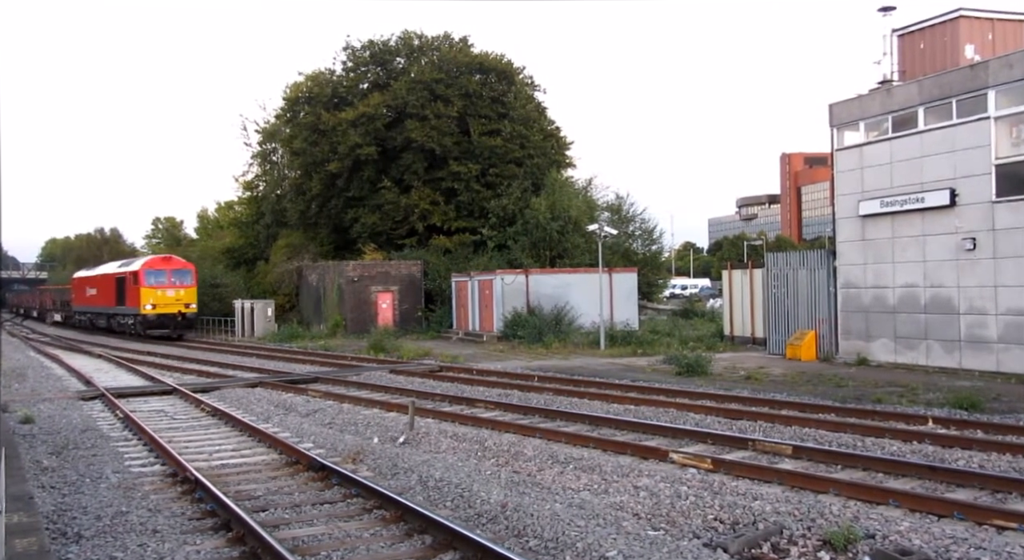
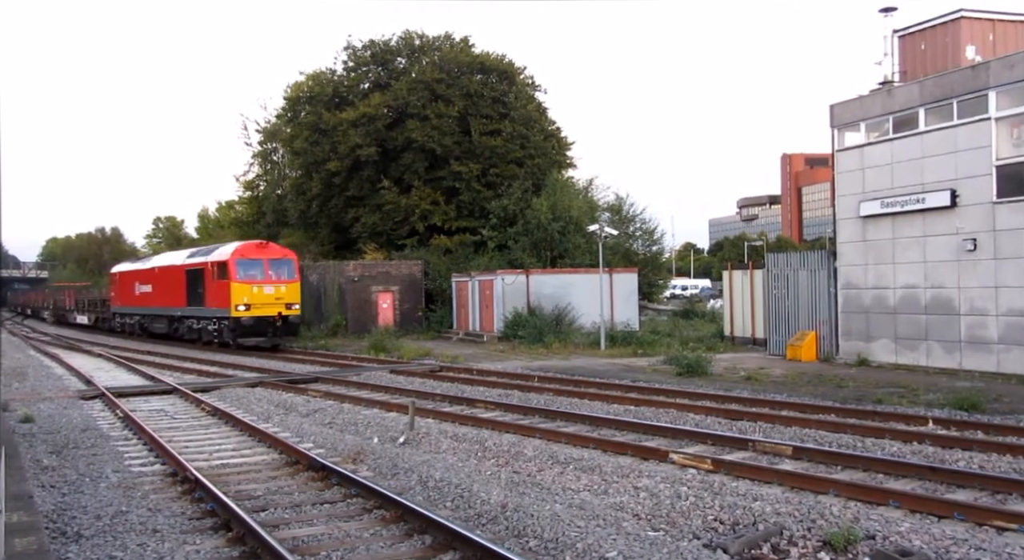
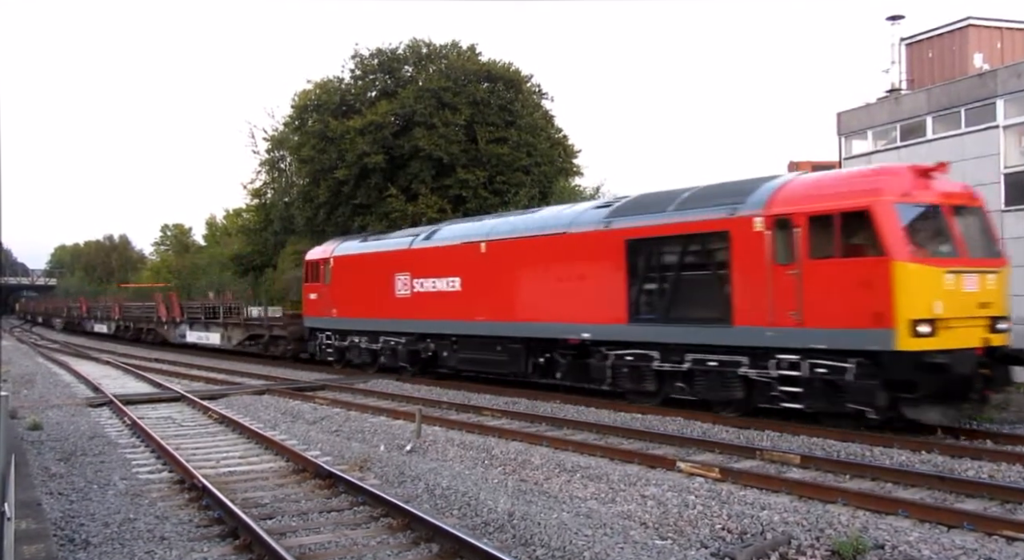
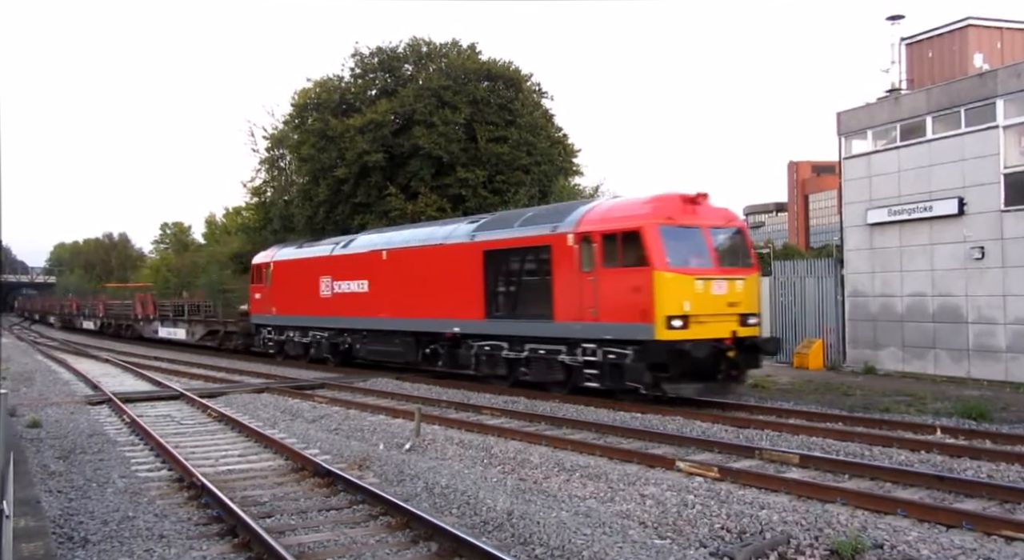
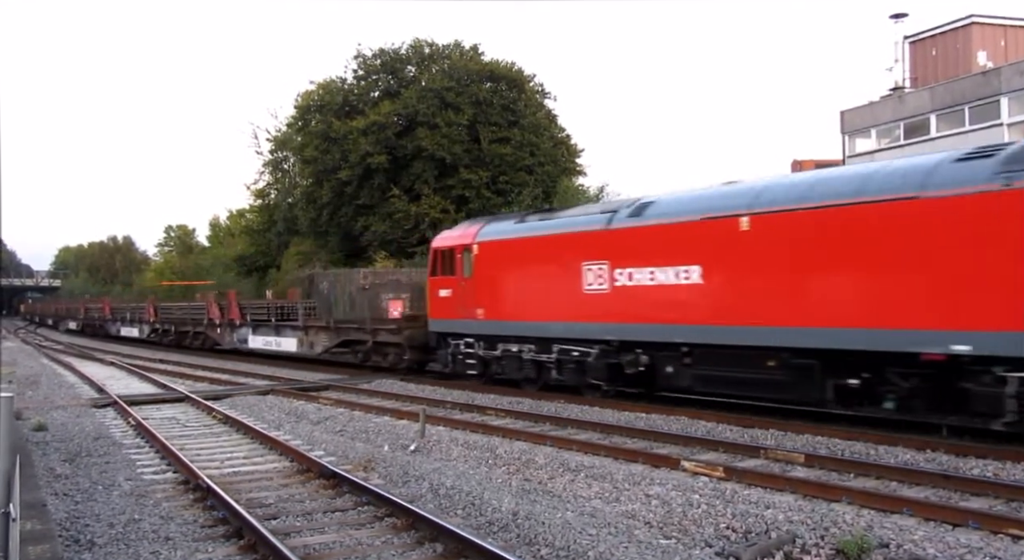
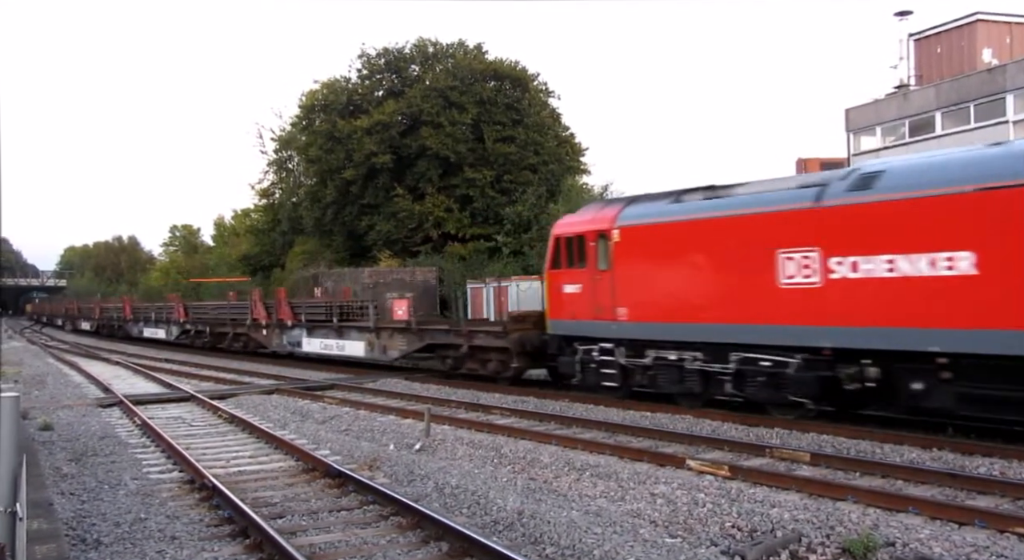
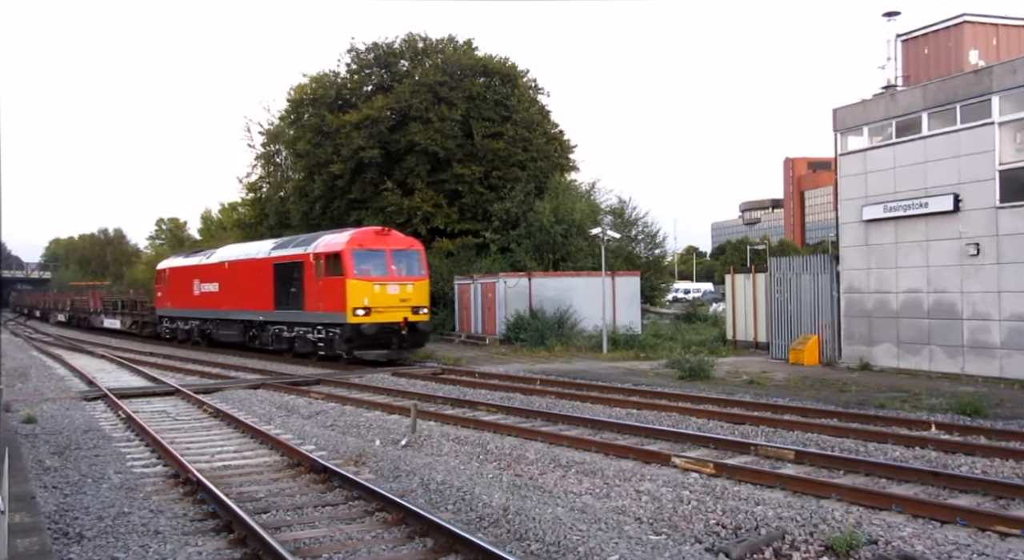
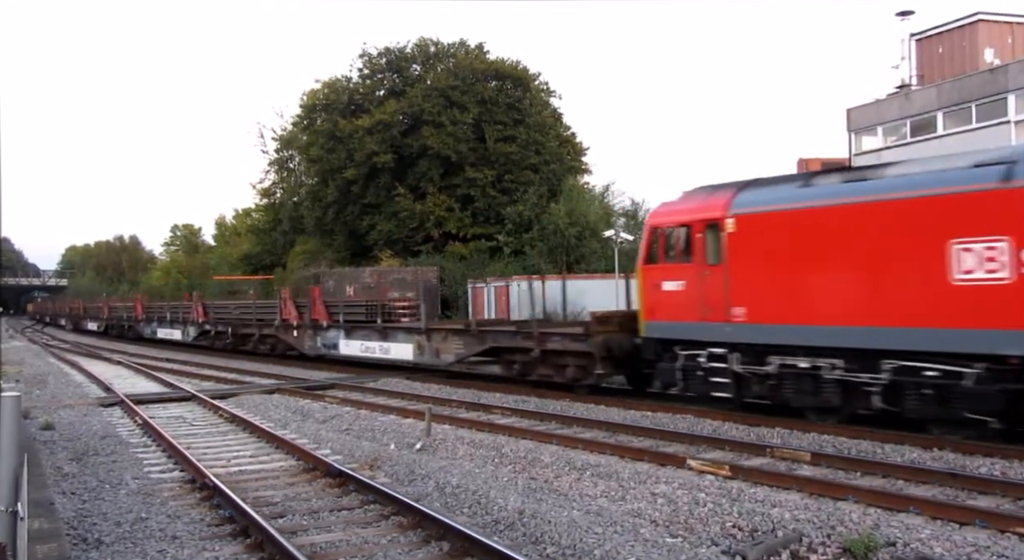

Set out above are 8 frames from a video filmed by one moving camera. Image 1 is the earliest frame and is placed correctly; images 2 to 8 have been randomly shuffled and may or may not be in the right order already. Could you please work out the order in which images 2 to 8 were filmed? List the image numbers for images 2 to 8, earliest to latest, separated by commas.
2, 7, 4, 3, 5, 6, 8
